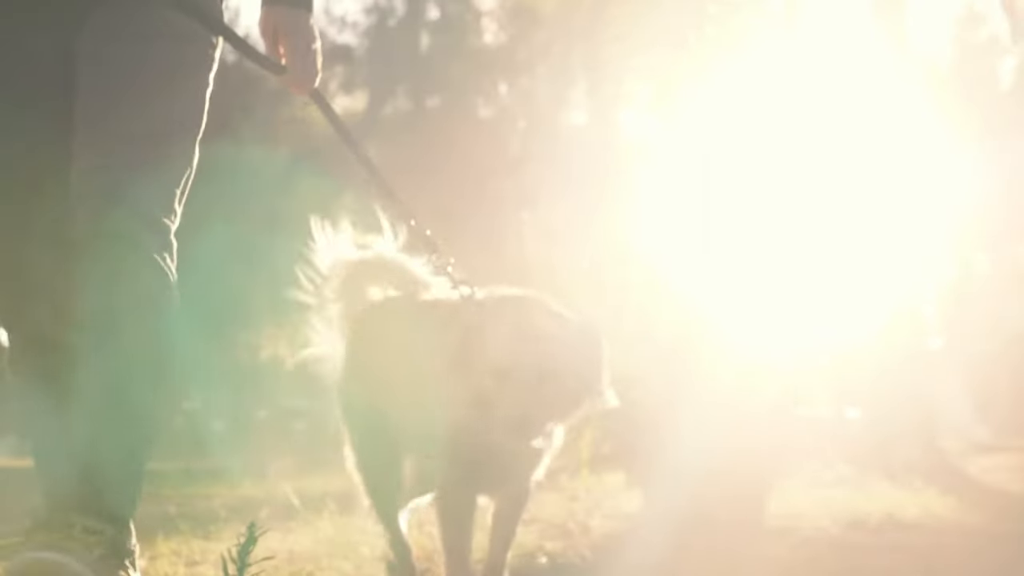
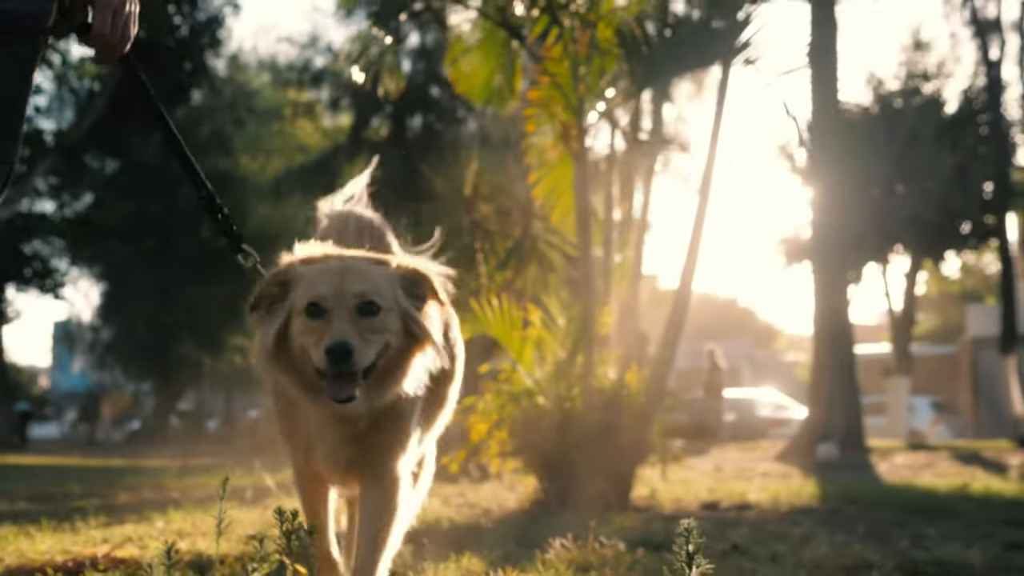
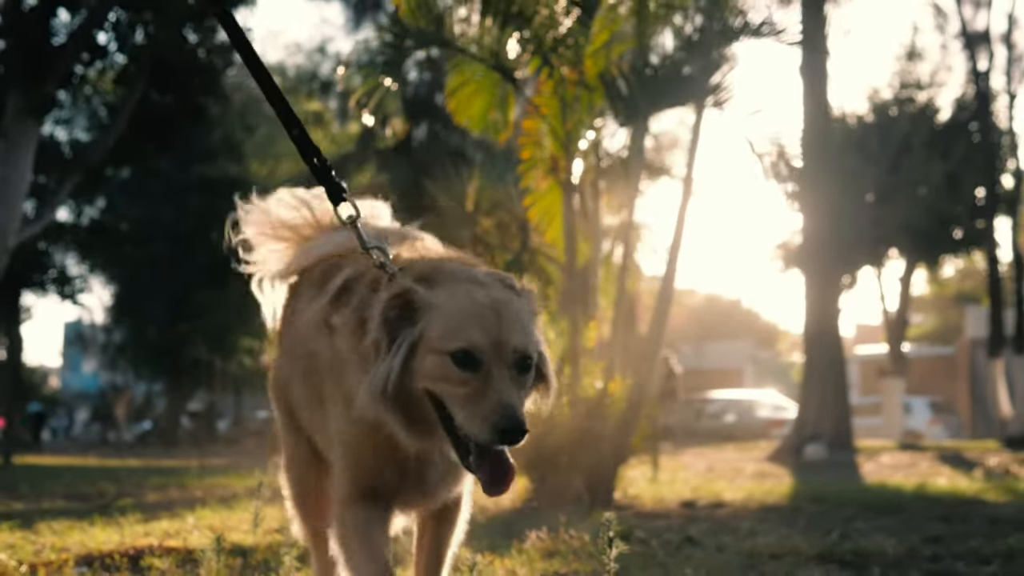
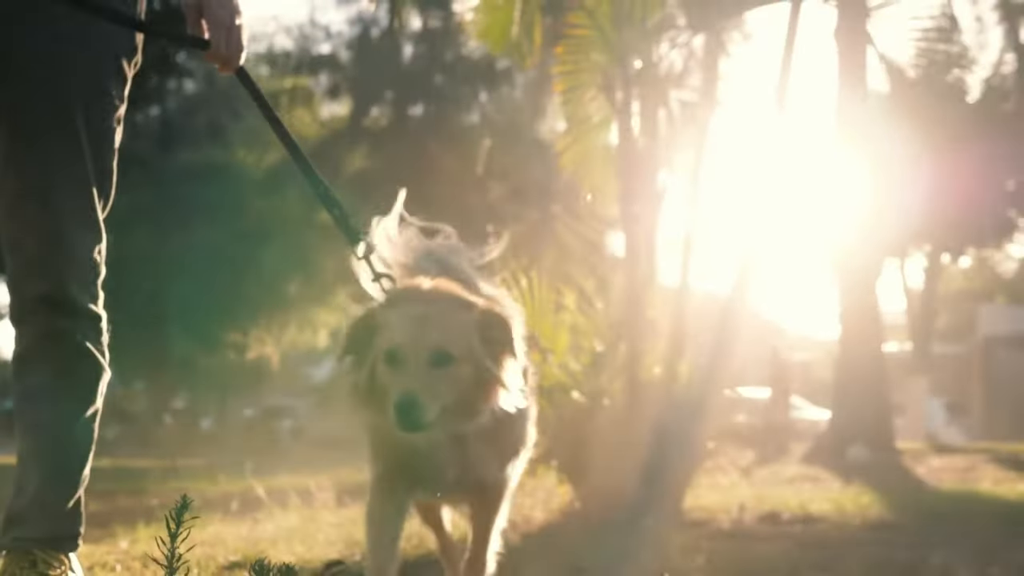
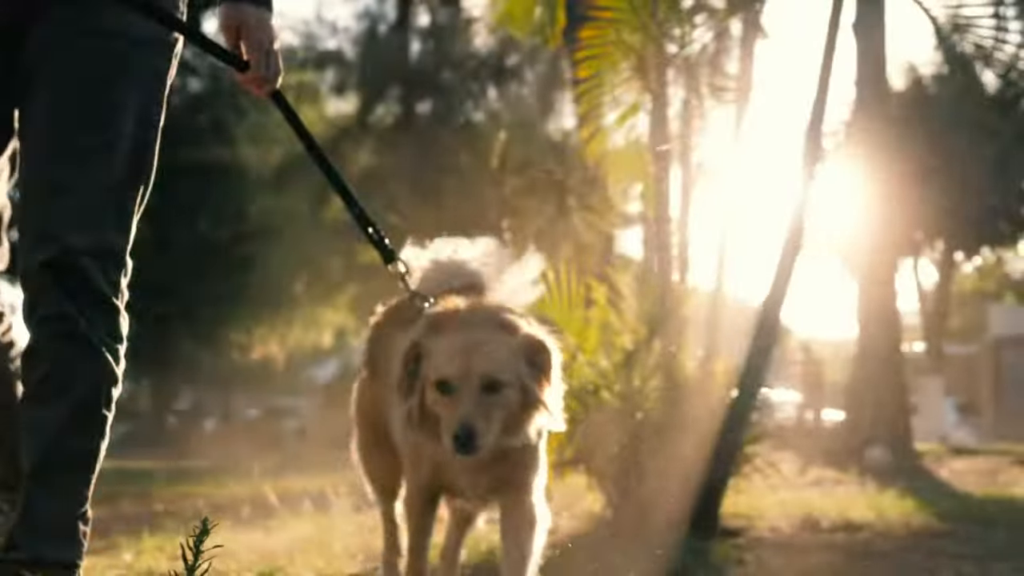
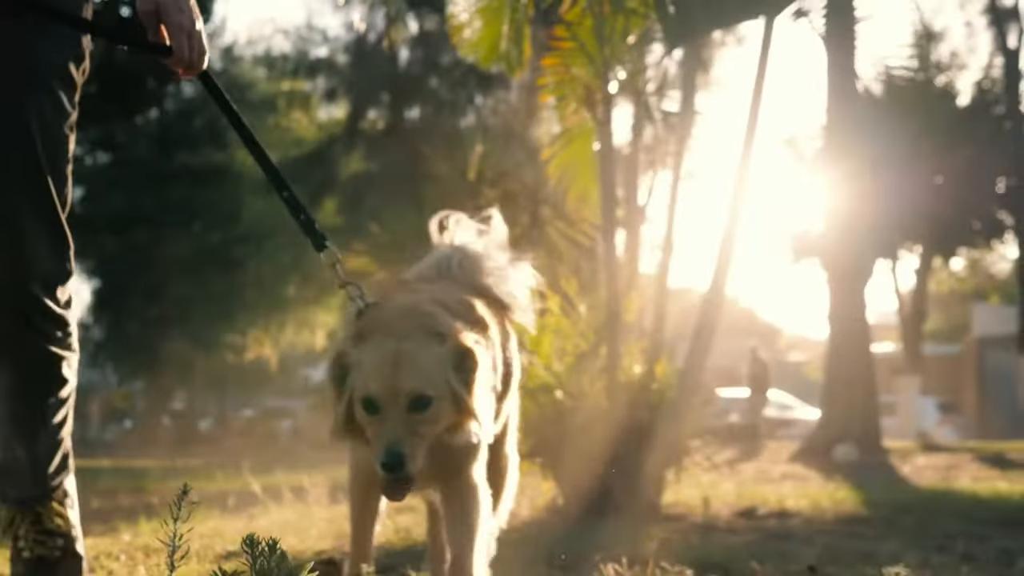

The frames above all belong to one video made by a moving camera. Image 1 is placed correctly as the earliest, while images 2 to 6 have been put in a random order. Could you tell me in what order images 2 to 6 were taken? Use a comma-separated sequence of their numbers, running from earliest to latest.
5, 4, 6, 2, 3
